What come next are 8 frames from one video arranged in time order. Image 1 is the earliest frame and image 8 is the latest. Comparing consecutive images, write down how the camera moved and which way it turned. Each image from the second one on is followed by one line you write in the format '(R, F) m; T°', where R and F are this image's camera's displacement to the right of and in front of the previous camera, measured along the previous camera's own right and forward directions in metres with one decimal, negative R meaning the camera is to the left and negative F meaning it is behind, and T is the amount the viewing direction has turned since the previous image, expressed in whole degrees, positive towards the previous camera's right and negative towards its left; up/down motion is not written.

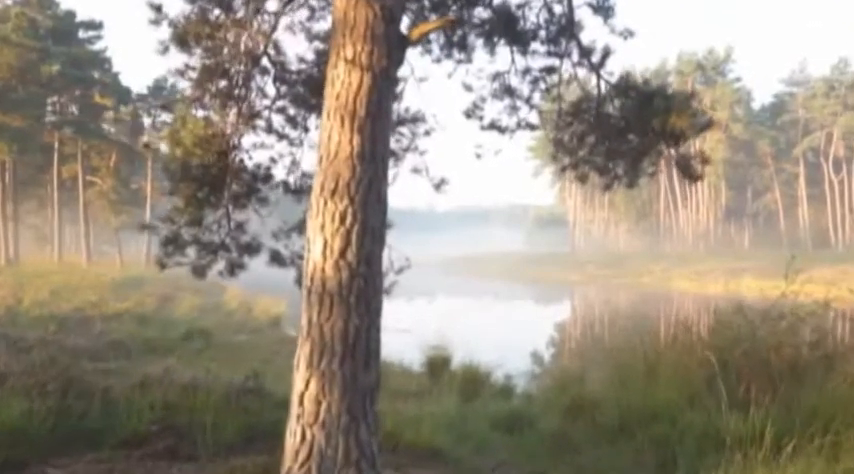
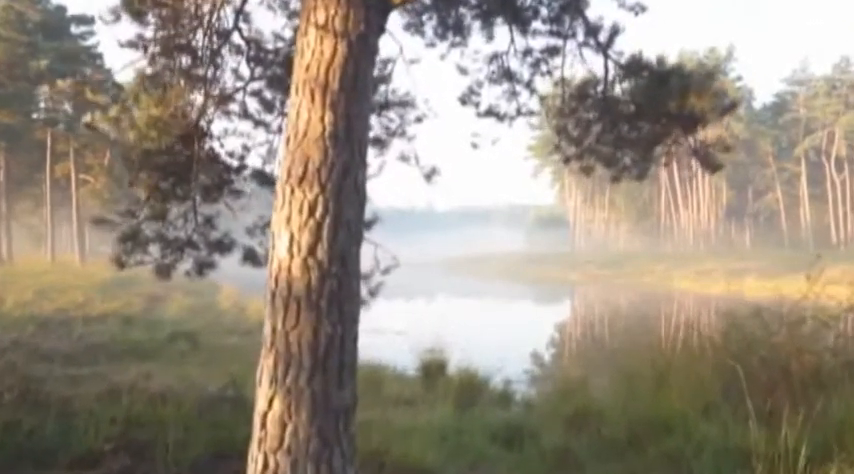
(+0.1, +0.6) m; 0°
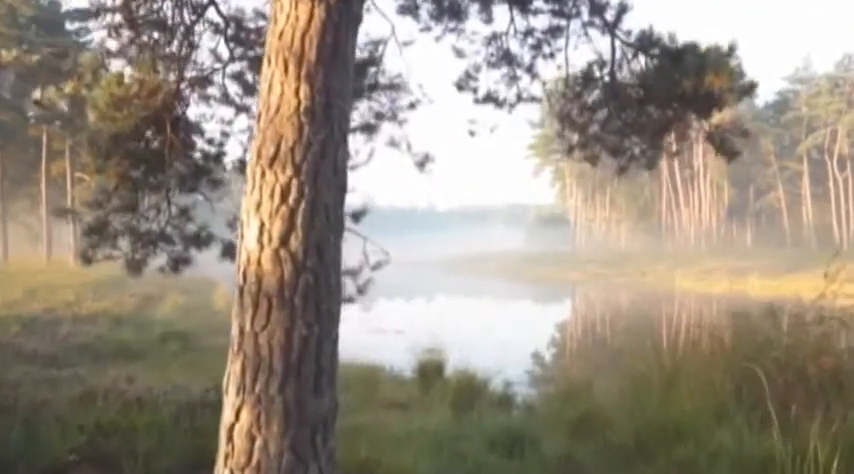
(0.0, +0.4) m; 0°
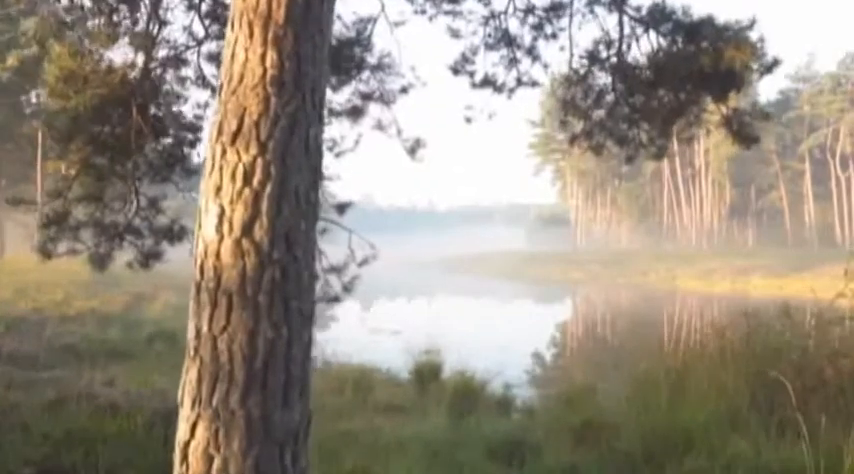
(0.0, +0.4) m; 0°
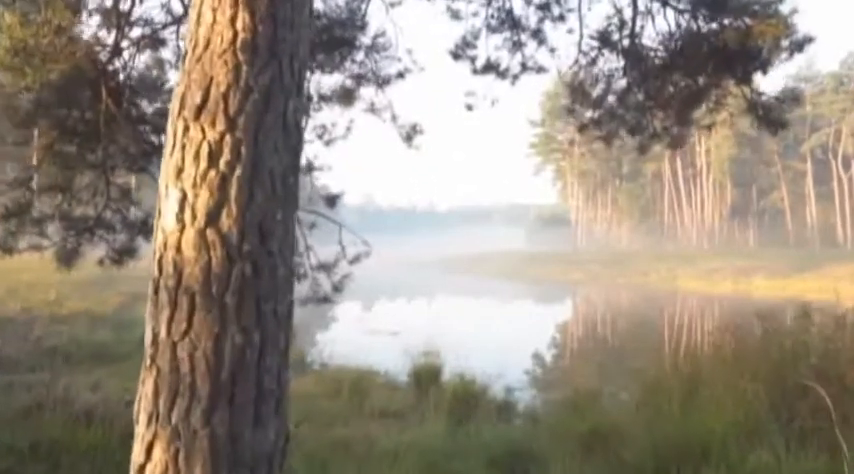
(0.0, +0.4) m; 0°
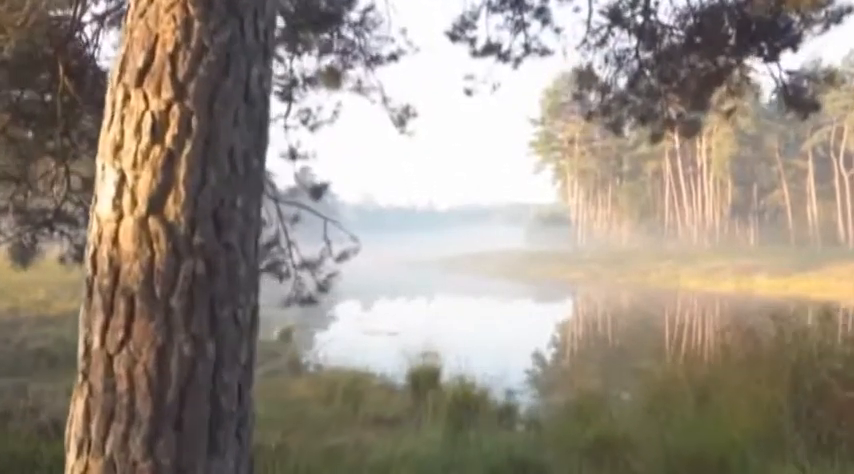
(0.0, +0.4) m; 0°
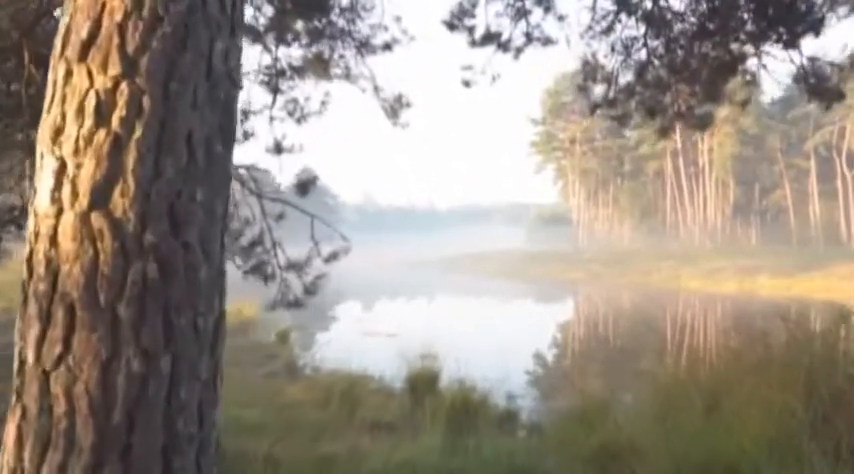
(0.0, +0.3) m; 0°
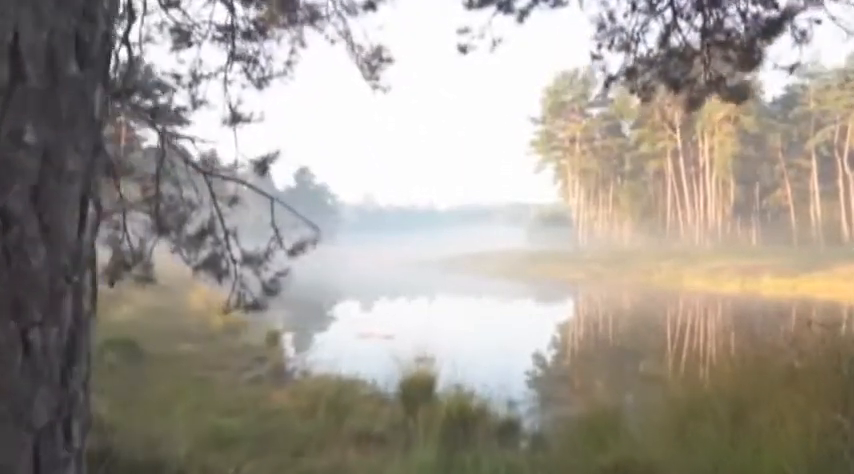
(0.0, +0.7) m; 0°
